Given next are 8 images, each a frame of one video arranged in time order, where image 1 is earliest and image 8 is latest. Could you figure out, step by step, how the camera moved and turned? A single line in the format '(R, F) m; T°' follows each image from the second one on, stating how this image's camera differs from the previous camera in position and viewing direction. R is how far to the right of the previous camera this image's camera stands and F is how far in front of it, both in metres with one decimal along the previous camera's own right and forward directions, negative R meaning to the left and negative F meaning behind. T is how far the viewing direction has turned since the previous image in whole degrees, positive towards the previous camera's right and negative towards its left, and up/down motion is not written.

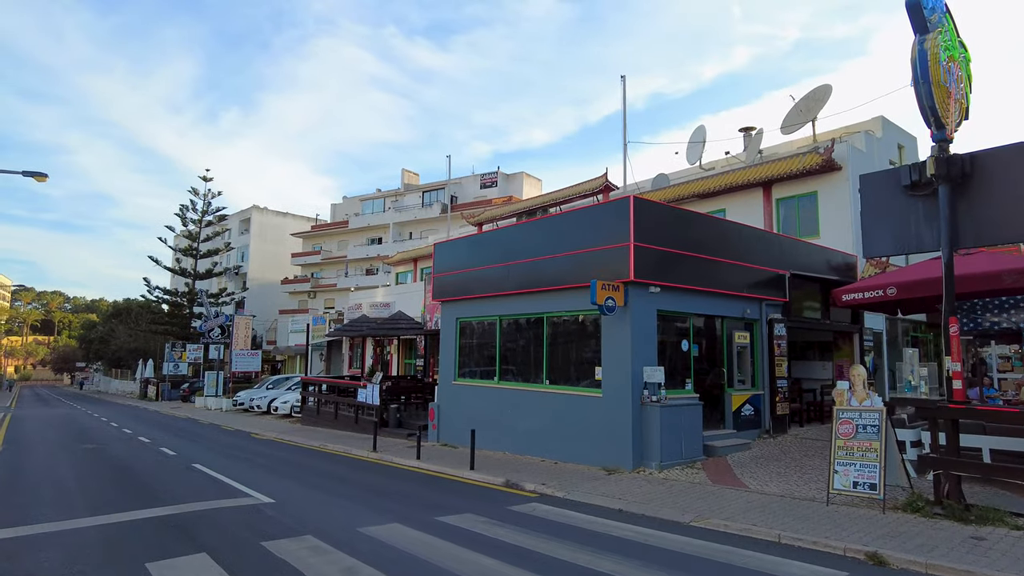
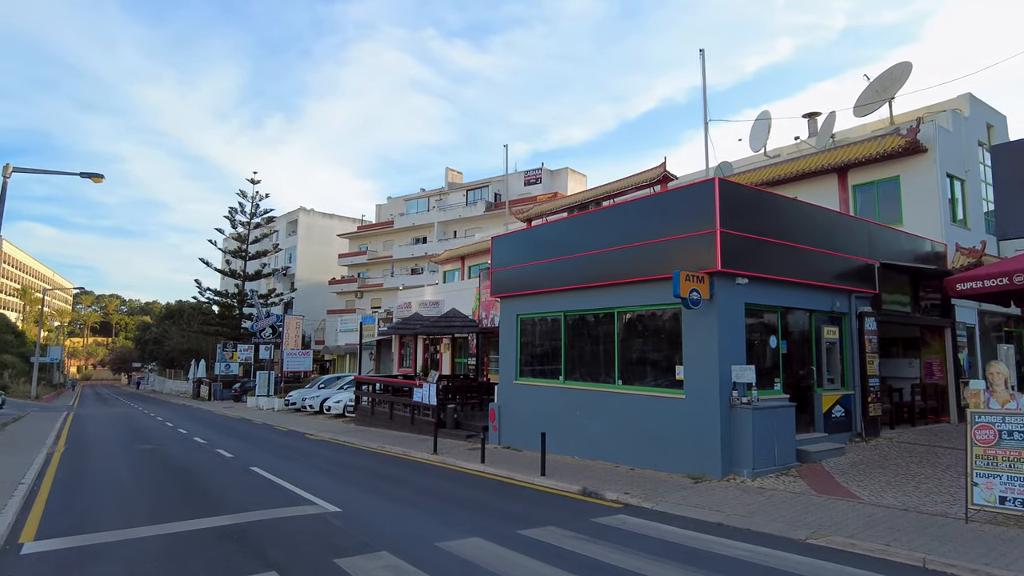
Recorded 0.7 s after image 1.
(-0.5, +0.8) m; -4°
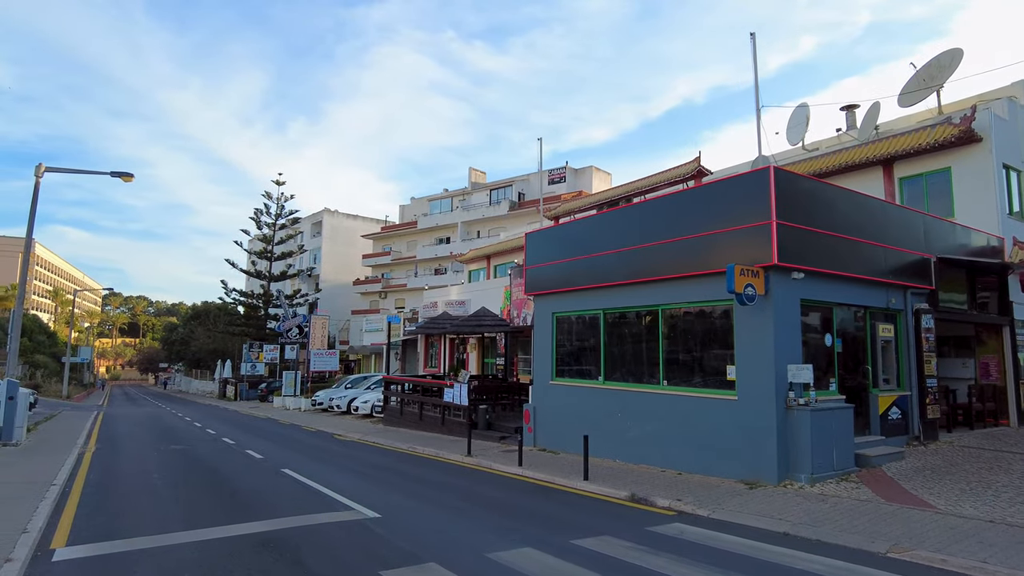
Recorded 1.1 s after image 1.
(-0.3, +0.4) m; -2°
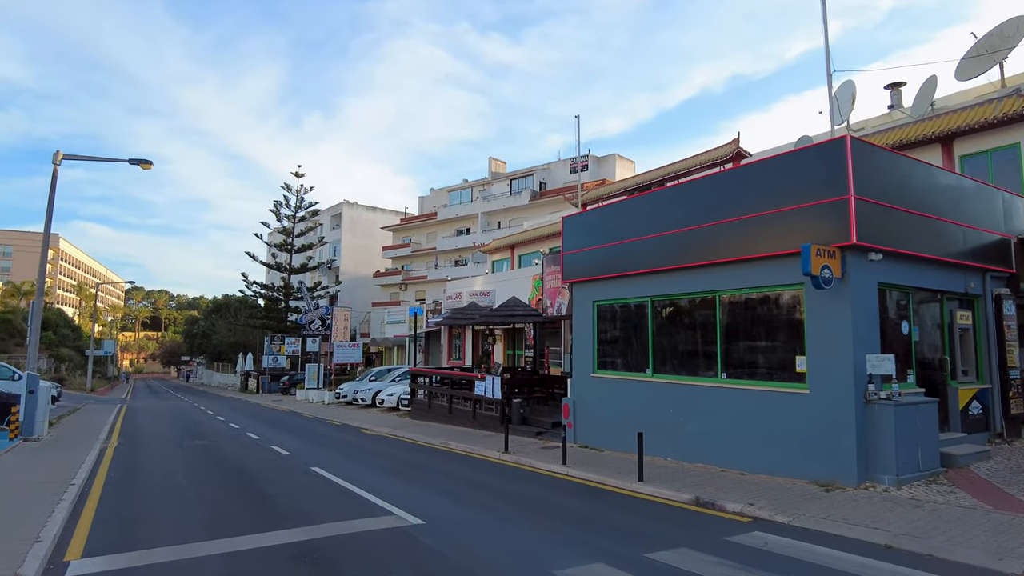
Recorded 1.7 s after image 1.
(-0.5, +0.8) m; -1°
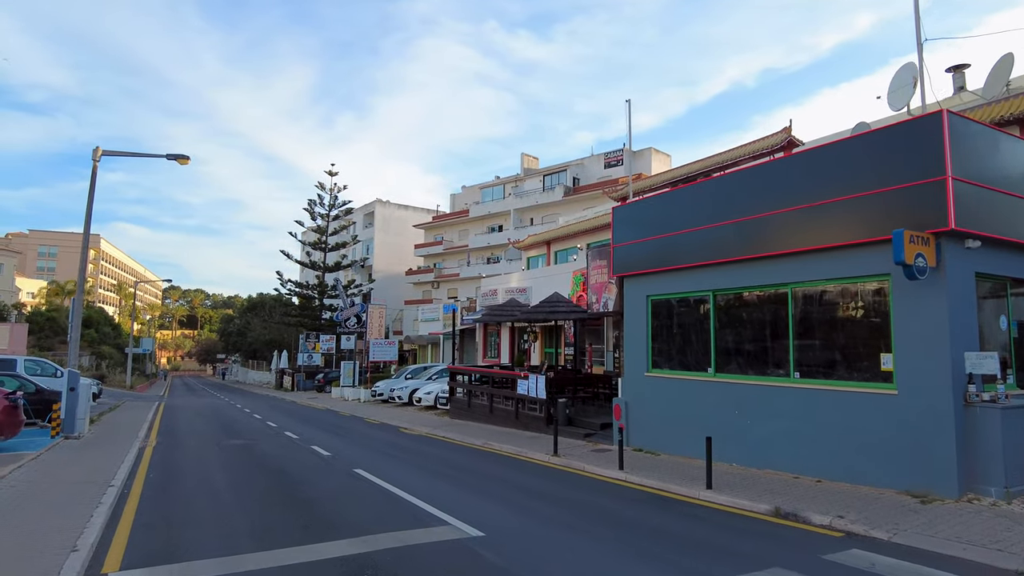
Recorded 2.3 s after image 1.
(-0.4, +0.6) m; -3°
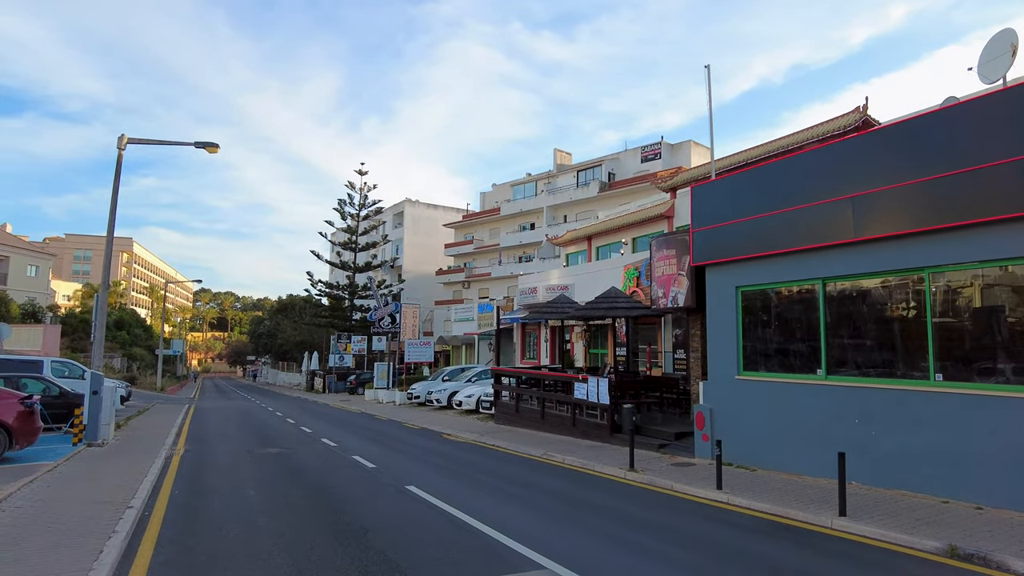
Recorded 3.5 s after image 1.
(-0.7, +1.5) m; -2°
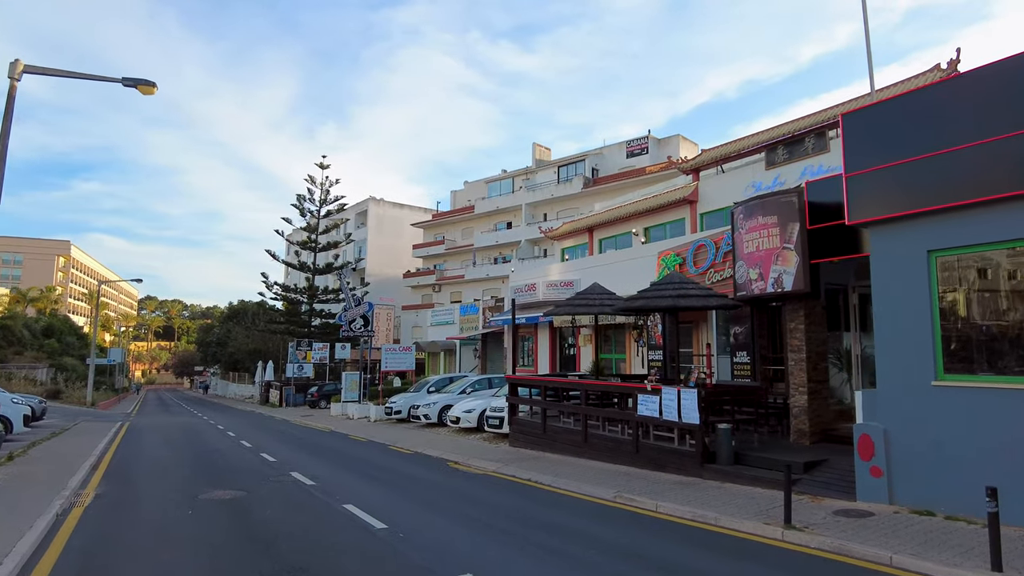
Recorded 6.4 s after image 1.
(-1.5, +4.0) m; +4°
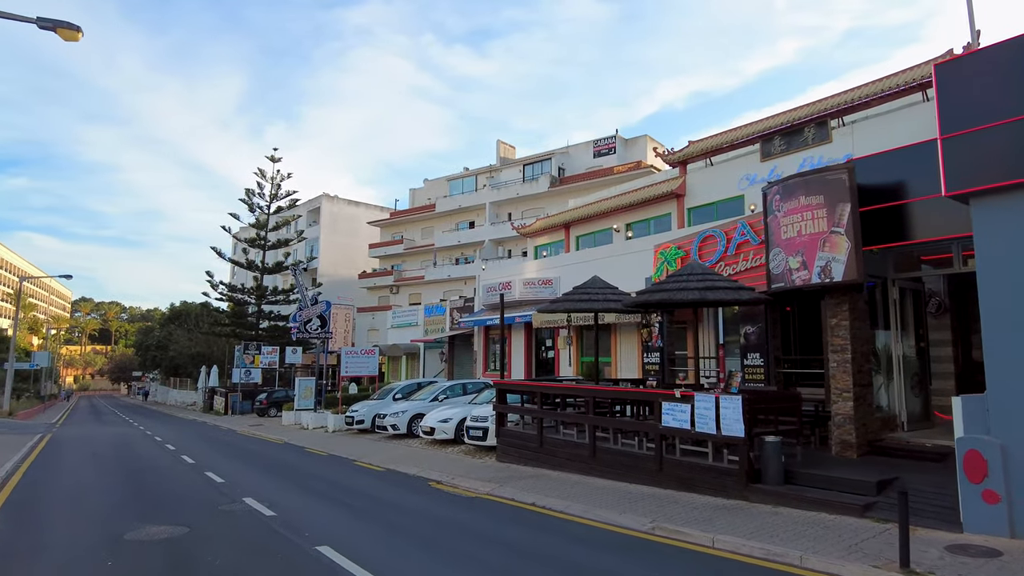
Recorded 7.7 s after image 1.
(-0.8, +1.8) m; +4°
